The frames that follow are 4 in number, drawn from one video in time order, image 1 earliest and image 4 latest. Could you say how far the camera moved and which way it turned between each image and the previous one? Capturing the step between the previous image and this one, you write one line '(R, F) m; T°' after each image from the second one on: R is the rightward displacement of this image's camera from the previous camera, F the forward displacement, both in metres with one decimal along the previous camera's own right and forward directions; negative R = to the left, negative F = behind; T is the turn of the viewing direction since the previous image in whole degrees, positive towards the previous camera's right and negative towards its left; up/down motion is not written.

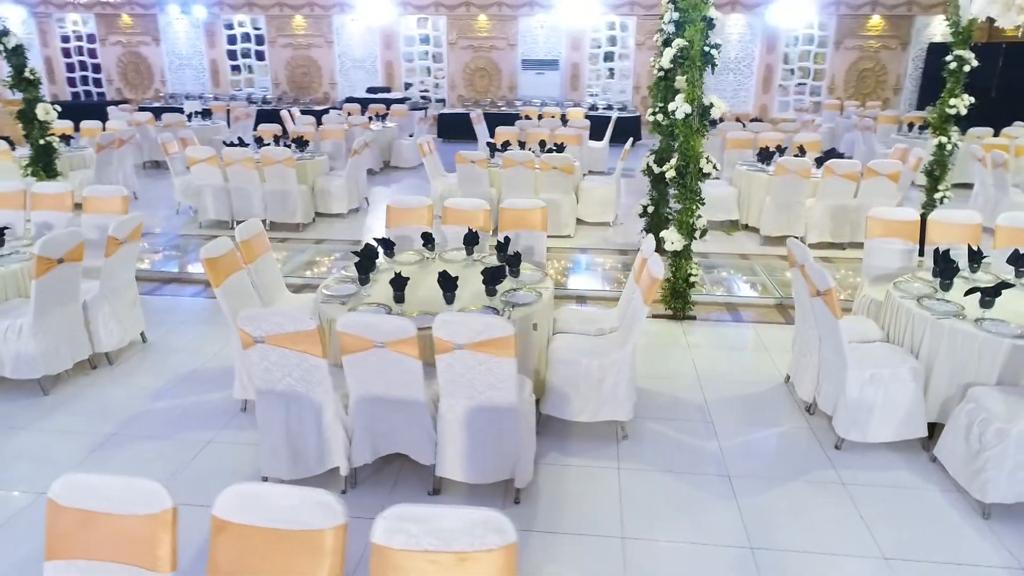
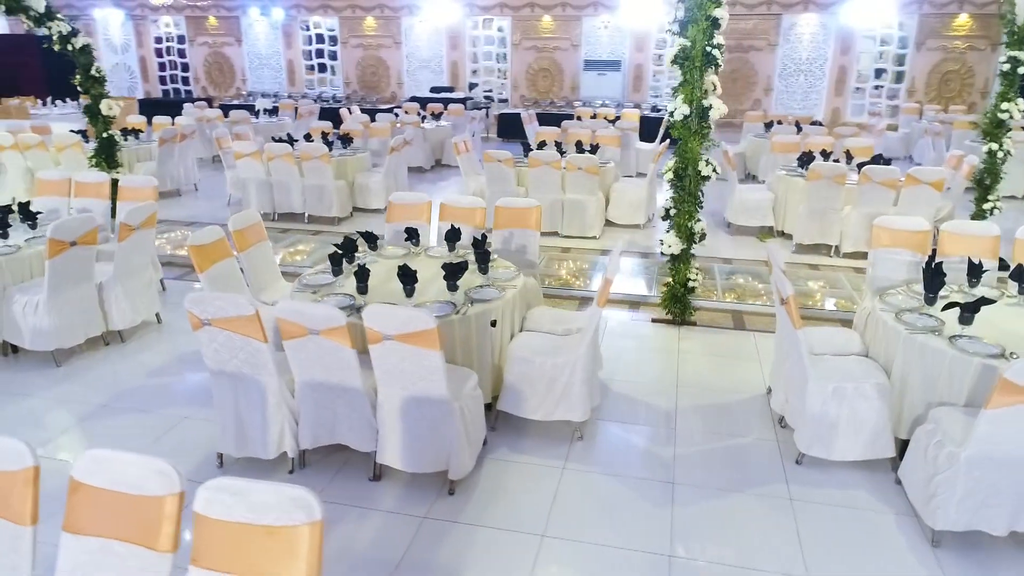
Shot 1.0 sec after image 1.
(+0.6, 0.0) m; -7°
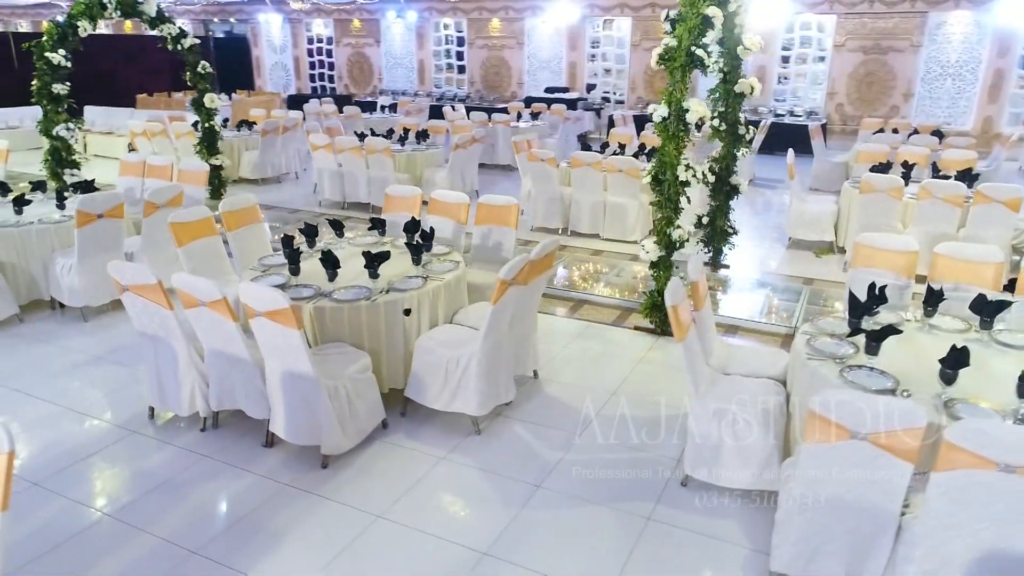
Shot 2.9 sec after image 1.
(+1.3, +0.1) m; -13°
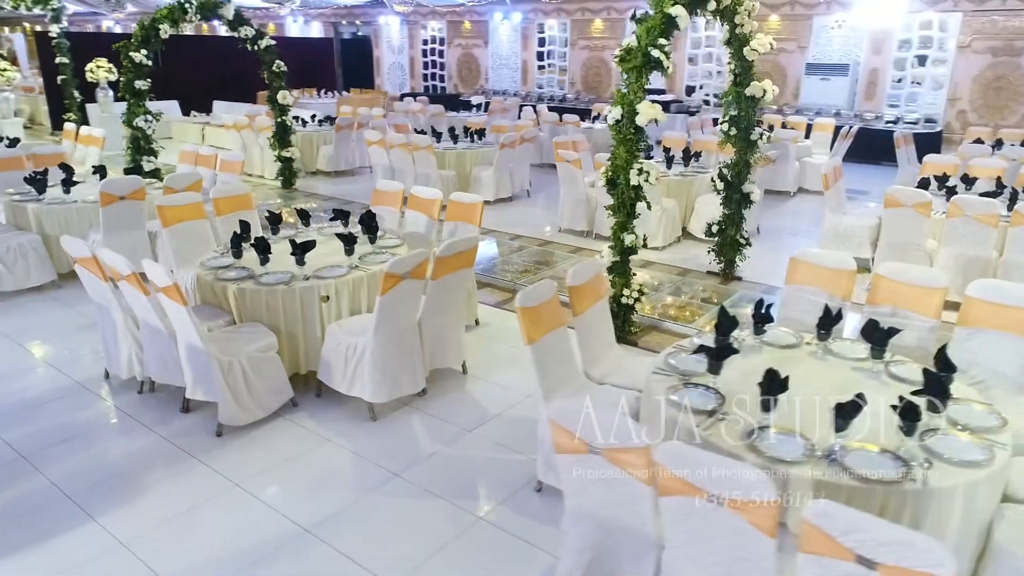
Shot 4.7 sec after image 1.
(+1.2, +0.1) m; -11°
